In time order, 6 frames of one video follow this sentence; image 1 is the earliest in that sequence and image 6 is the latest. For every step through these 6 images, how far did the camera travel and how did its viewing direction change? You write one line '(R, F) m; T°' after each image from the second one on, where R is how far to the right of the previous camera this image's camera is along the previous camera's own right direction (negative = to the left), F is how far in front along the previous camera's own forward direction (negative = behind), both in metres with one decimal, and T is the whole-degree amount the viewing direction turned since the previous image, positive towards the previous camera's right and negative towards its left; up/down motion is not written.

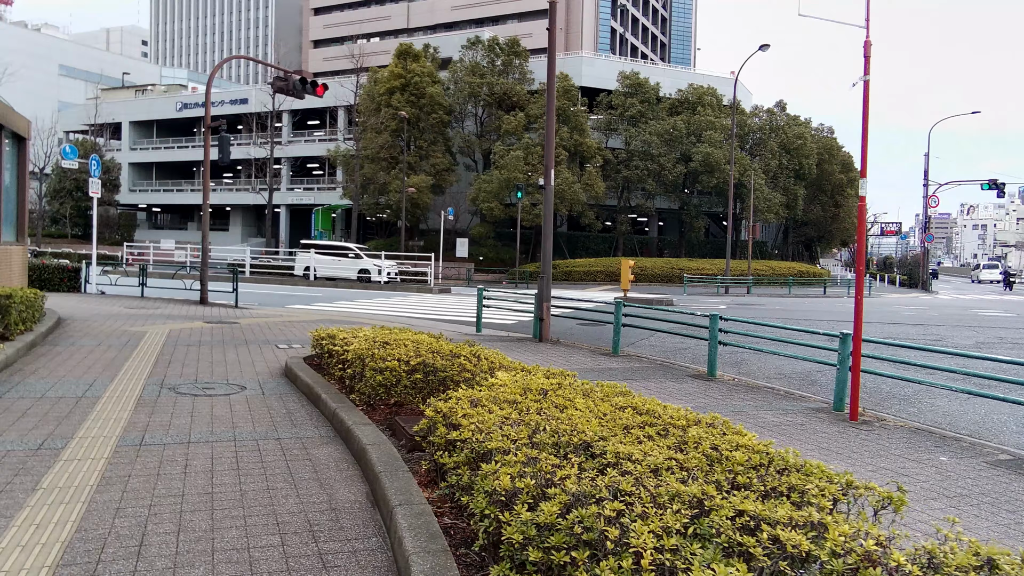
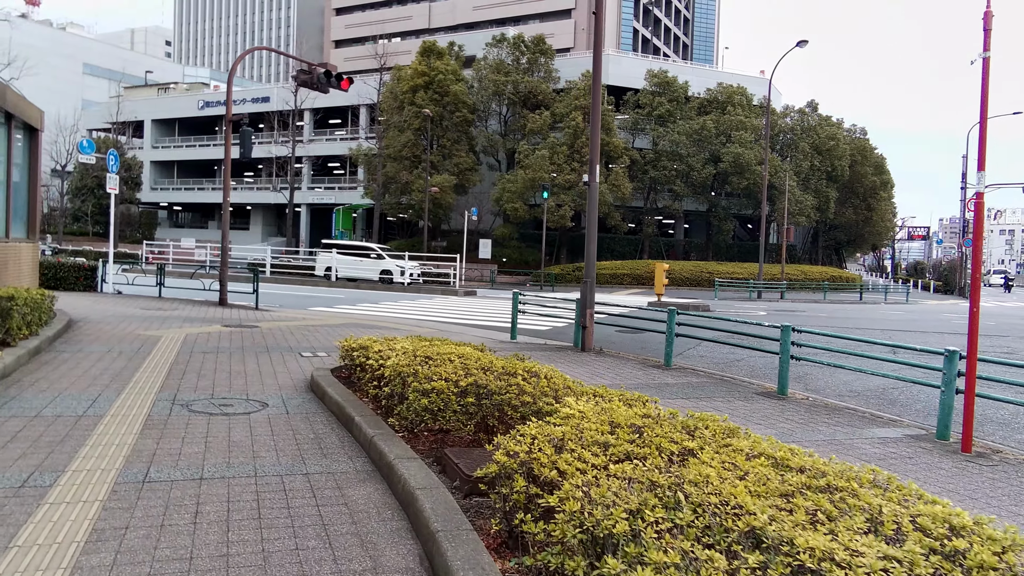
(-0.3, +0.8) m; -1°
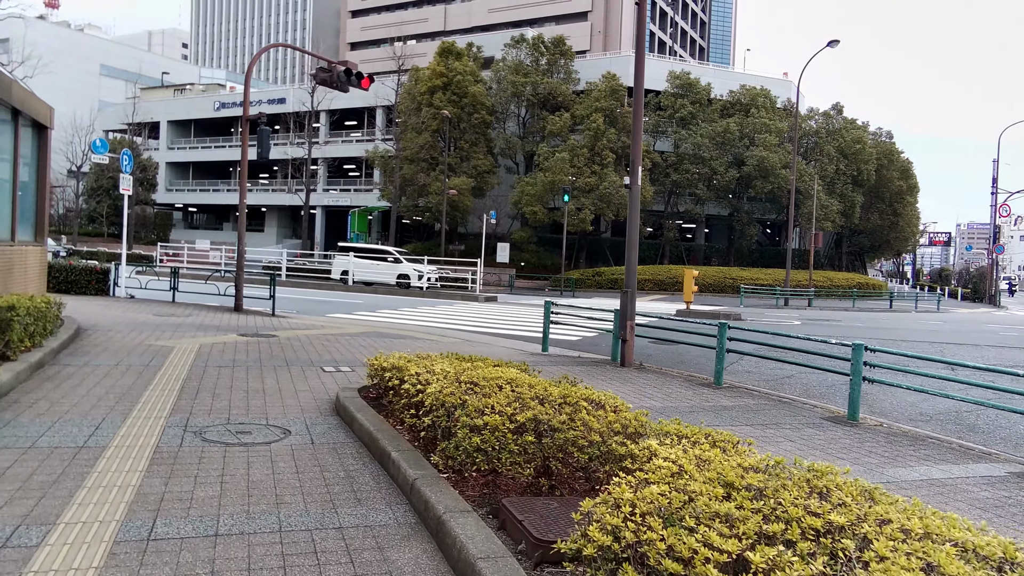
(-0.3, +0.7) m; -1°
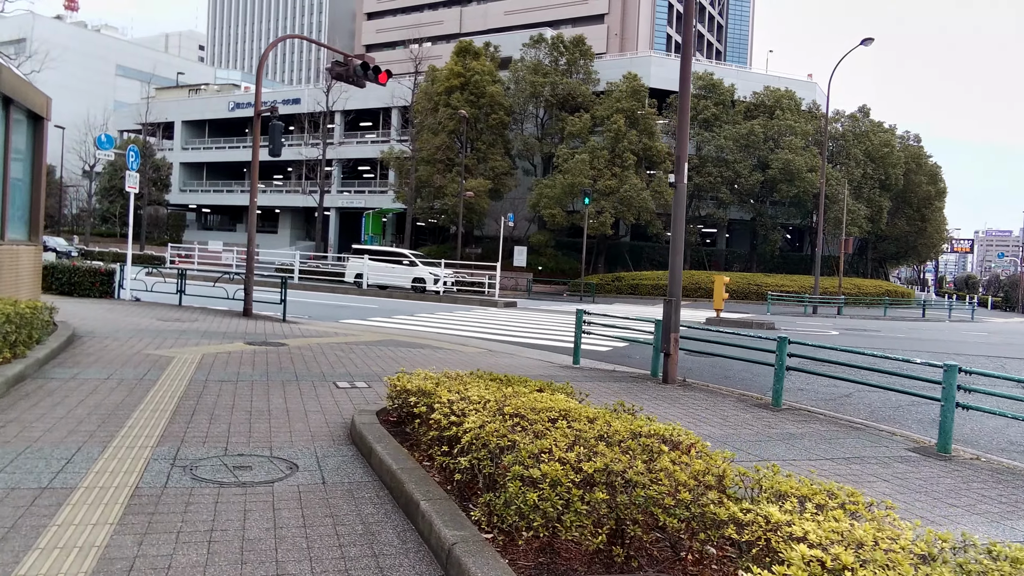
(-0.2, +0.9) m; -1°
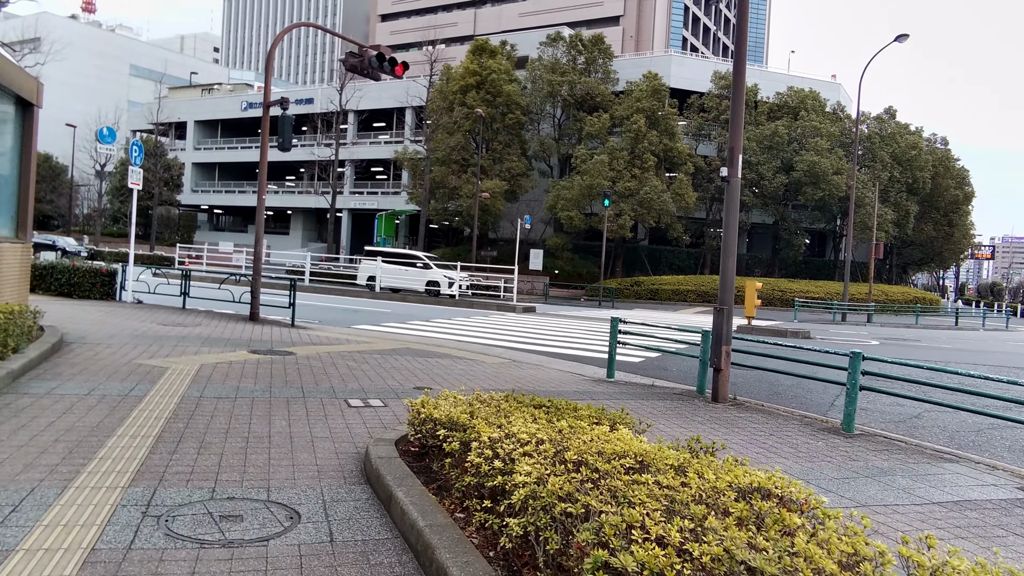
(-0.2, +0.9) m; -1°
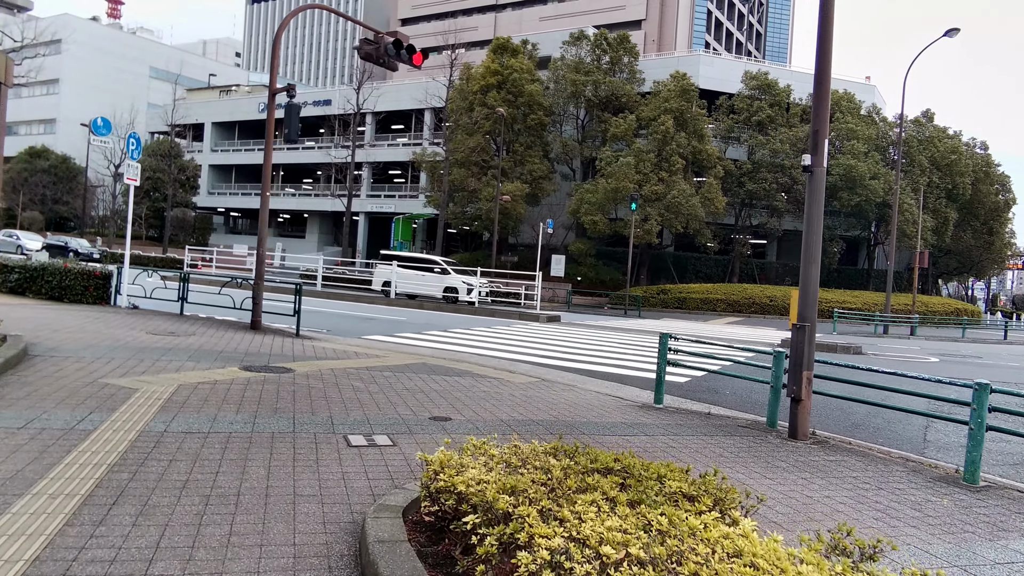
(-0.2, +1.3) m; -1°
